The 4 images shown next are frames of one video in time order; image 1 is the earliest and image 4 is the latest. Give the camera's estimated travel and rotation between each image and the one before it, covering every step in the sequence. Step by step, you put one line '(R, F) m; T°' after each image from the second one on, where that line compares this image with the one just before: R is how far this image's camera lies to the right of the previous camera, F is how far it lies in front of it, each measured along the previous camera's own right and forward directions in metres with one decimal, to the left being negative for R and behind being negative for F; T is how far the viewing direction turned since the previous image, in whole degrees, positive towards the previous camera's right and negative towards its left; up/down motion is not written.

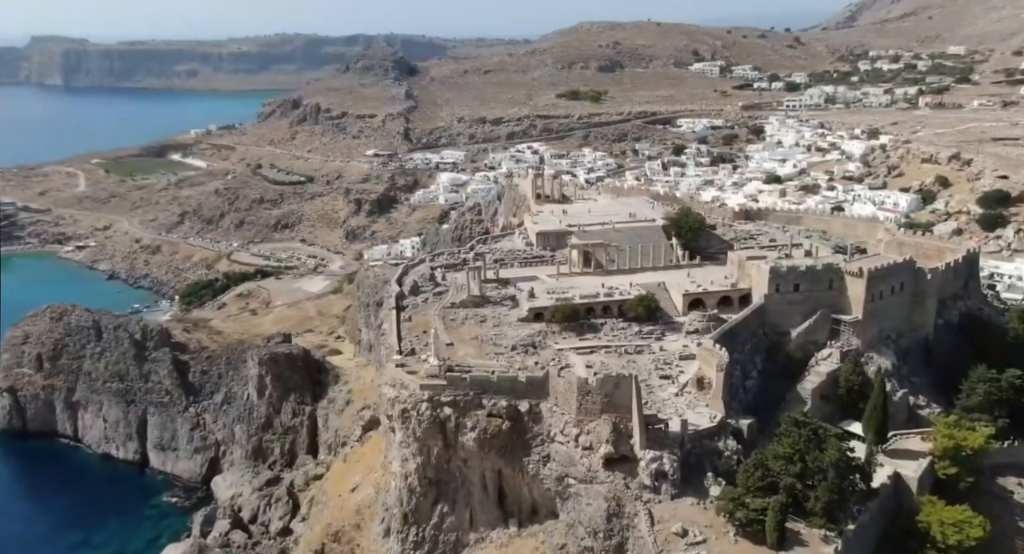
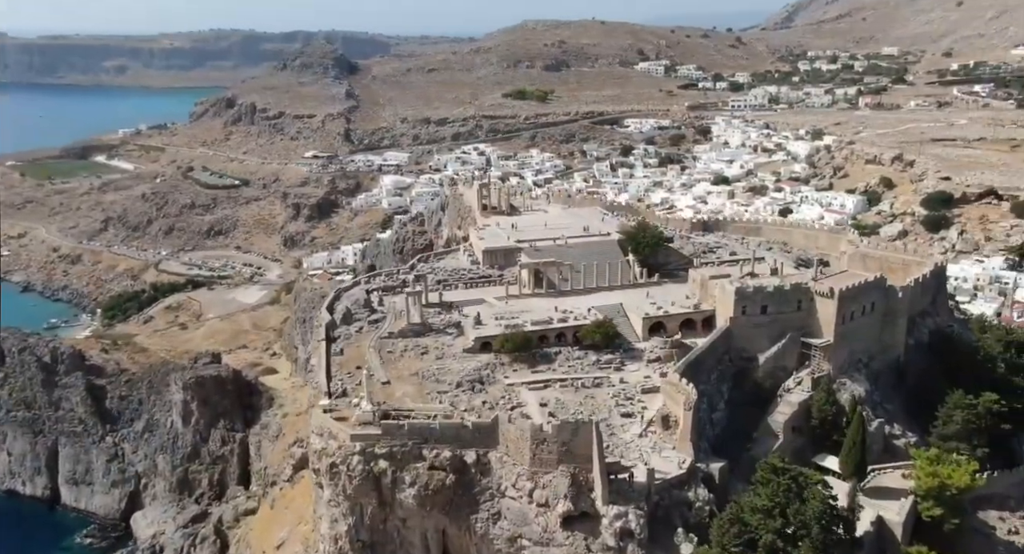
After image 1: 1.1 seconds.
(+0.1, +3.3) m; +4°
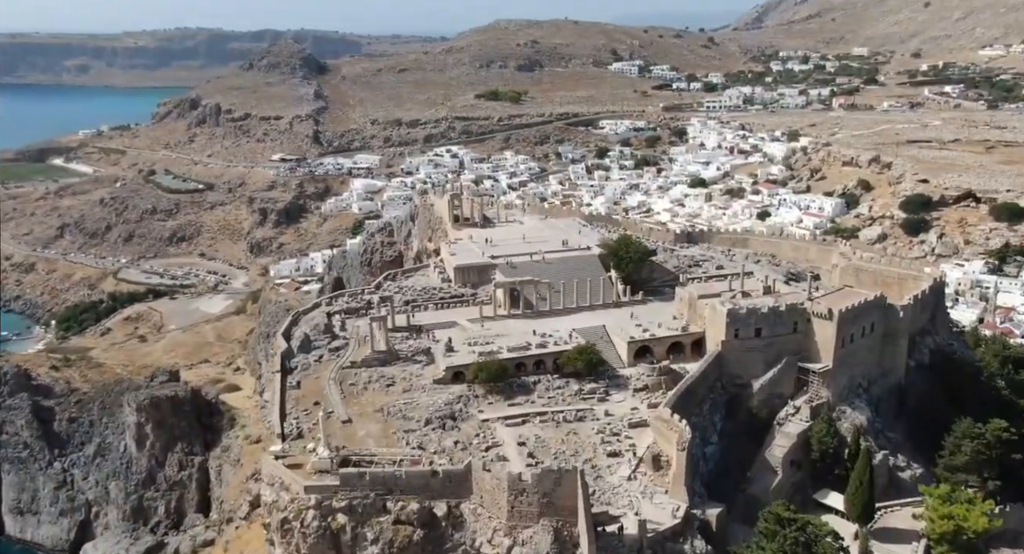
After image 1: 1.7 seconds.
(0.0, +2.7) m; +2°
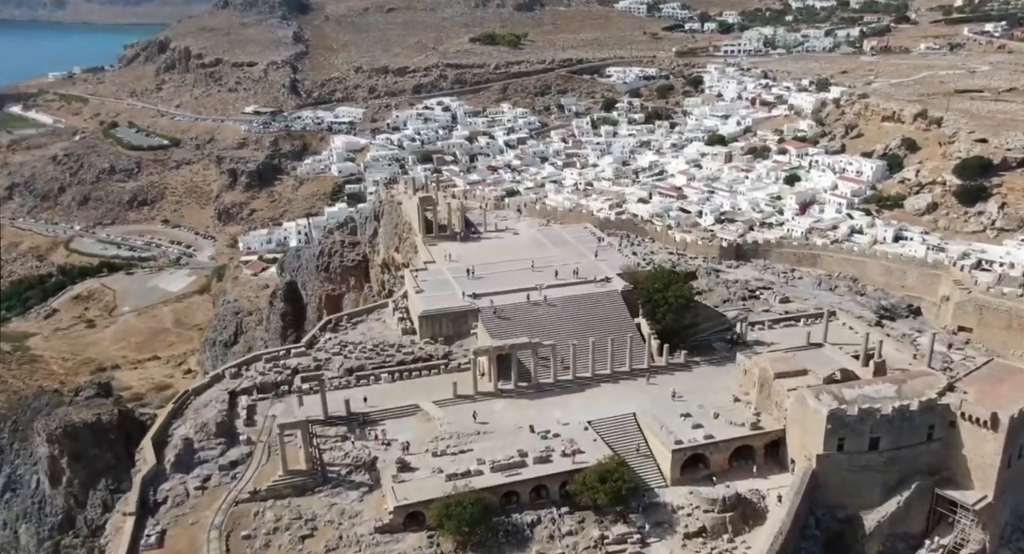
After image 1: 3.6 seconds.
(+0.3, +10.6) m; 0°
